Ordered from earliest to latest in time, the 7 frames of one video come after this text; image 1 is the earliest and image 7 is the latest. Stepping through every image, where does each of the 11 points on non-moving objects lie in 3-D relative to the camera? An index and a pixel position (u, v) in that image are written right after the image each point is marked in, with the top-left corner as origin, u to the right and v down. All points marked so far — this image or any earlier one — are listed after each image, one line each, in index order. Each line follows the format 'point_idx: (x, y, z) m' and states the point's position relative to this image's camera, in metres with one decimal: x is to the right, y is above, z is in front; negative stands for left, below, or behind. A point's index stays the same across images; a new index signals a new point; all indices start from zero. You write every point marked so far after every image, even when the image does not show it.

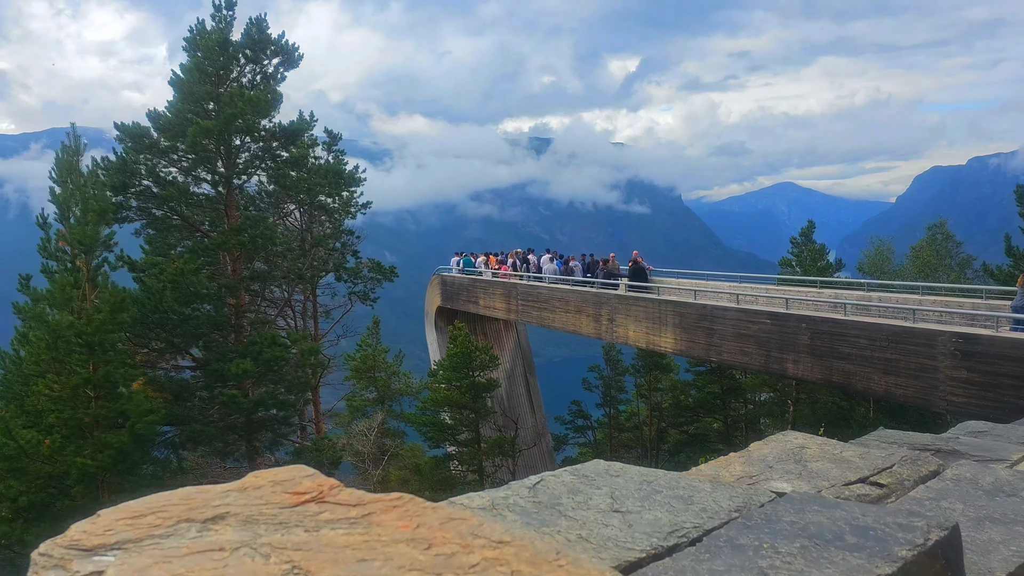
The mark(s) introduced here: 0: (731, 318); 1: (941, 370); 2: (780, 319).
0: (+3.7, -0.5, +14.5) m
1: (+5.3, -1.0, +10.7) m
2: (+4.1, -0.5, +13.4) m
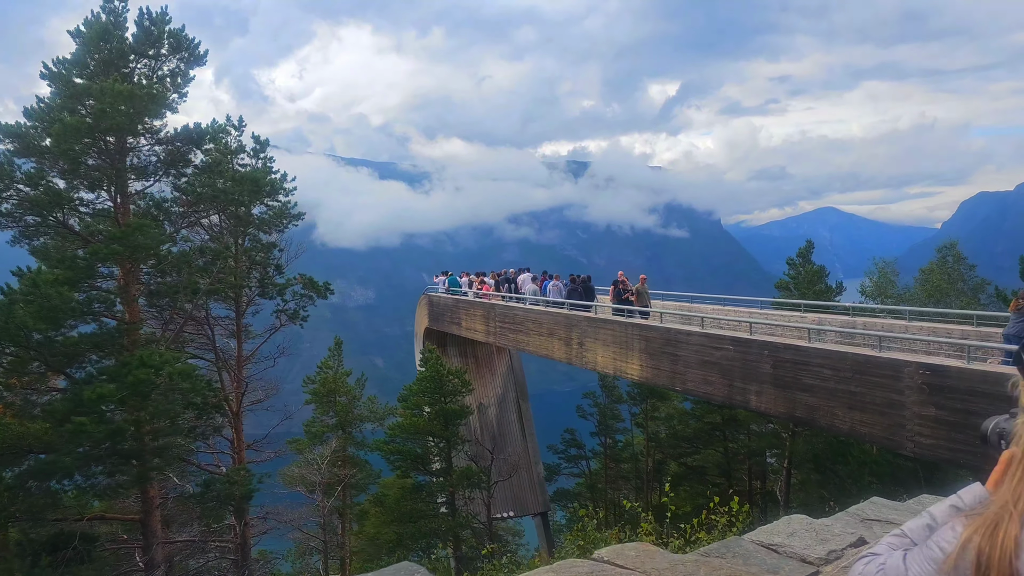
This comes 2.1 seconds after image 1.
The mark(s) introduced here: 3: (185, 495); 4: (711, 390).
0: (+2.8, -0.9, +13.2) m
1: (+4.3, -1.3, +9.3) m
2: (+3.2, -0.8, +12.0) m
3: (-4.5, -2.9, +11.9) m
4: (+3.0, -1.5, +12.8) m
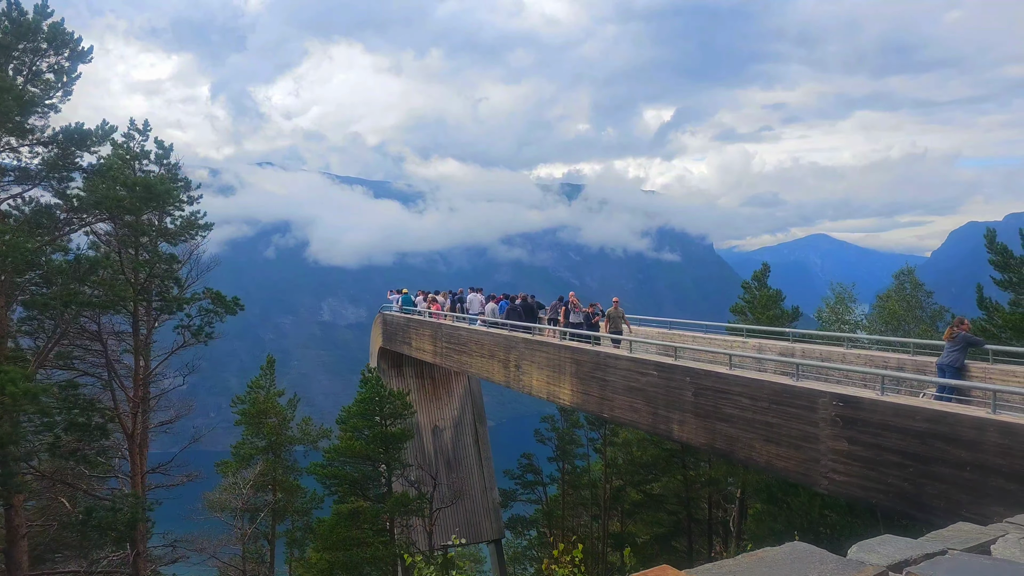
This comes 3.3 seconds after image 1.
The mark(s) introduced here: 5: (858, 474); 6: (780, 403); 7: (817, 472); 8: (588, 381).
0: (+1.6, -1.2, +12.5) m
1: (+3.1, -1.5, +8.6) m
2: (+2.0, -1.1, +11.3) m
3: (-5.8, -3.0, +11.1) m
4: (+1.7, -1.8, +12.1) m
5: (+3.3, -1.8, +8.2) m
6: (+2.9, -1.2, +9.2) m
7: (+3.1, -1.9, +8.8) m
8: (+1.2, -1.5, +13.6) m
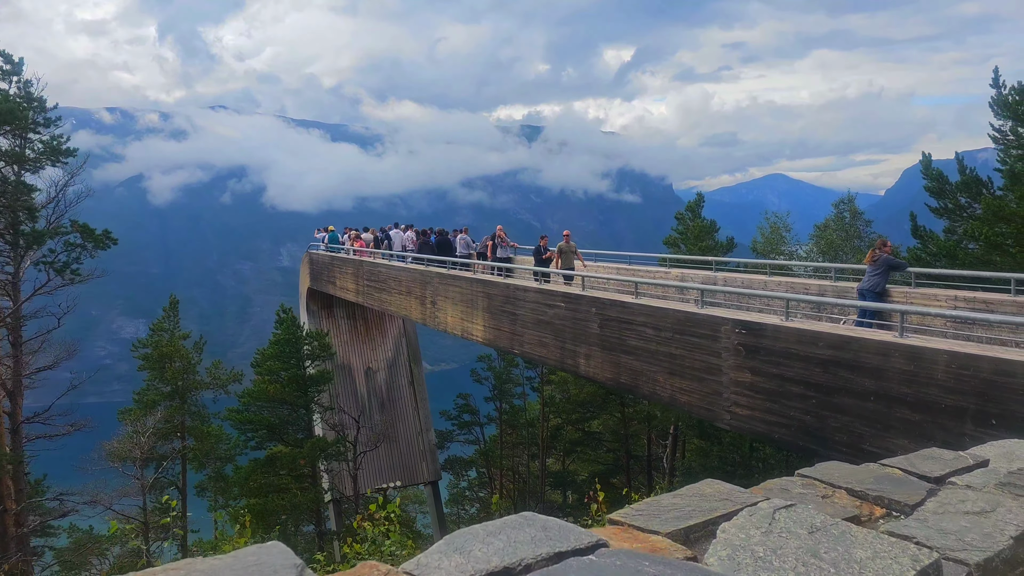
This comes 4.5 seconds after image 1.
0: (+0.3, -0.2, +11.6) m
1: (+2.0, -0.8, +7.9) m
2: (+0.7, -0.2, +10.5) m
3: (-7.0, -2.2, +10.0) m
4: (+0.4, -0.8, +11.3) m
5: (+2.2, -1.0, +7.5) m
6: (+1.7, -0.4, +8.5) m
7: (+1.9, -1.1, +8.0) m
8: (-0.2, -0.4, +12.7) m
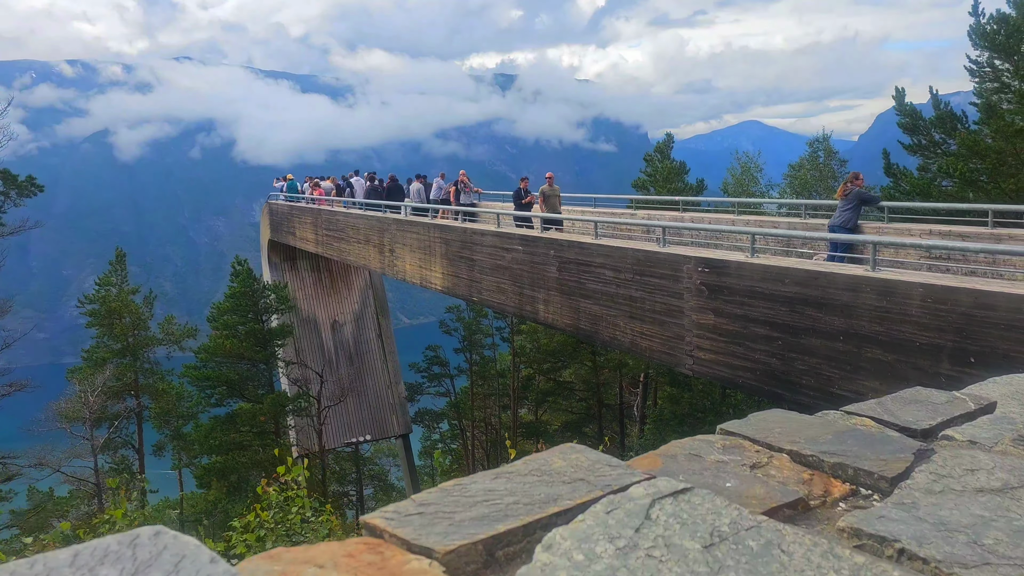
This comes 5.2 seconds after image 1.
0: (-0.3, +0.6, +11.1) m
1: (+1.5, -0.2, +7.4) m
2: (+0.2, +0.5, +10.0) m
3: (-7.5, -1.7, +9.4) m
4: (-0.1, -0.1, +10.8) m
5: (+1.7, -0.5, +7.0) m
6: (+1.2, +0.1, +7.9) m
7: (+1.5, -0.5, +7.6) m
8: (-0.8, +0.4, +12.1) m
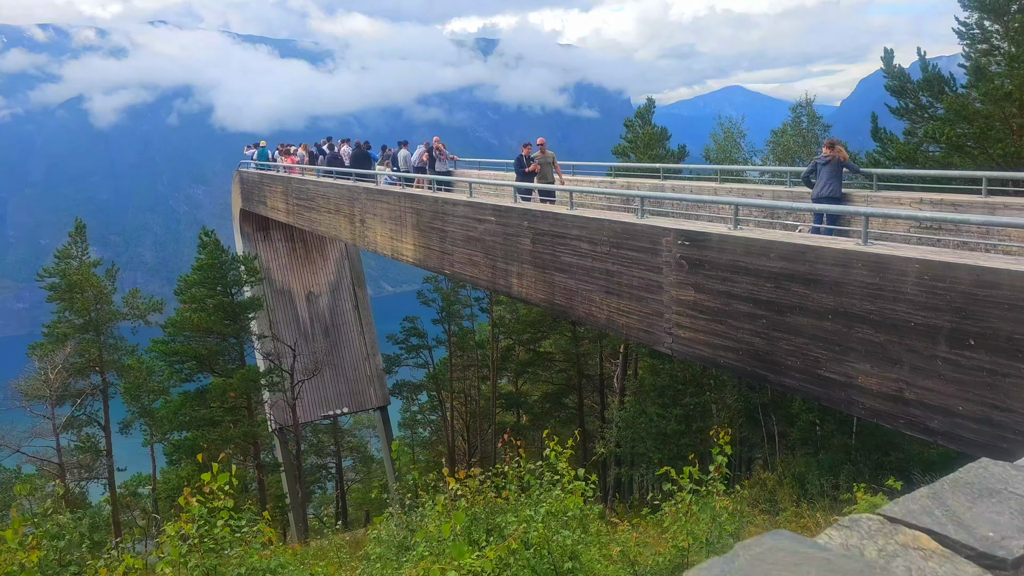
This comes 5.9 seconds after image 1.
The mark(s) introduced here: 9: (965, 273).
0: (-0.6, +0.9, +10.6) m
1: (+1.2, 0.0, +7.0) m
2: (-0.1, +0.8, +9.5) m
3: (-7.8, -1.5, +8.8) m
4: (-0.4, +0.2, +10.3) m
5: (+1.5, -0.3, +6.6) m
6: (+0.9, +0.4, +7.5) m
7: (+1.2, -0.3, +7.2) m
8: (-1.1, +0.8, +11.6) m
9: (+2.4, +0.1, +4.6) m
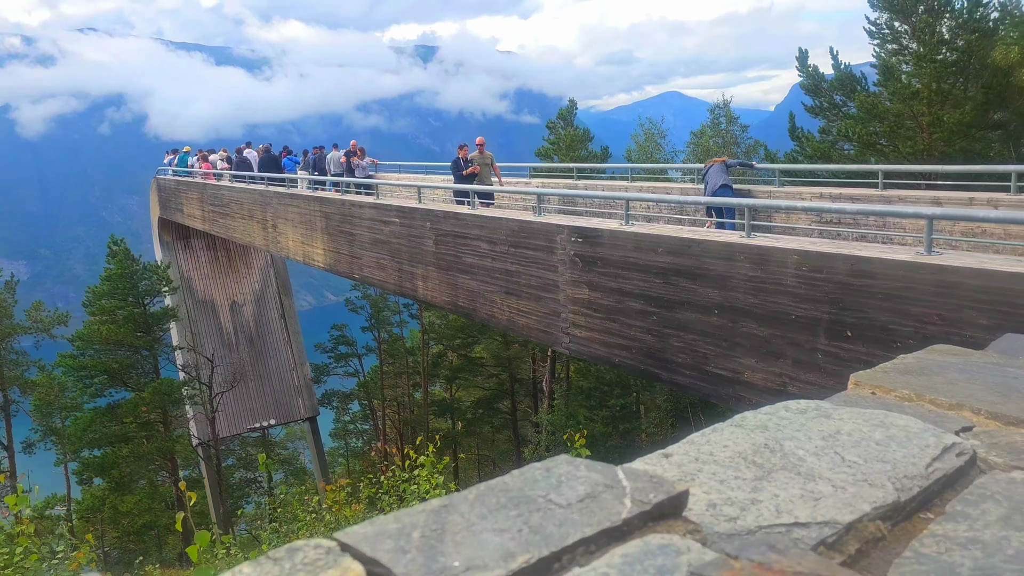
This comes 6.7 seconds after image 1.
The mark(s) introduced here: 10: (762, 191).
0: (-1.7, +0.8, +10.3) m
1: (+0.4, 0.0, +6.8) m
2: (-1.1, +0.8, +9.2) m
3: (-8.7, -1.7, +8.1) m
4: (-1.5, +0.1, +10.0) m
5: (+0.7, -0.3, +6.4) m
6: (+0.1, +0.4, +7.3) m
7: (+0.4, -0.3, +7.0) m
8: (-2.3, +0.7, +11.3) m
9: (+1.7, +0.1, +4.5) m
10: (+2.5, +1.0, +8.6) m
